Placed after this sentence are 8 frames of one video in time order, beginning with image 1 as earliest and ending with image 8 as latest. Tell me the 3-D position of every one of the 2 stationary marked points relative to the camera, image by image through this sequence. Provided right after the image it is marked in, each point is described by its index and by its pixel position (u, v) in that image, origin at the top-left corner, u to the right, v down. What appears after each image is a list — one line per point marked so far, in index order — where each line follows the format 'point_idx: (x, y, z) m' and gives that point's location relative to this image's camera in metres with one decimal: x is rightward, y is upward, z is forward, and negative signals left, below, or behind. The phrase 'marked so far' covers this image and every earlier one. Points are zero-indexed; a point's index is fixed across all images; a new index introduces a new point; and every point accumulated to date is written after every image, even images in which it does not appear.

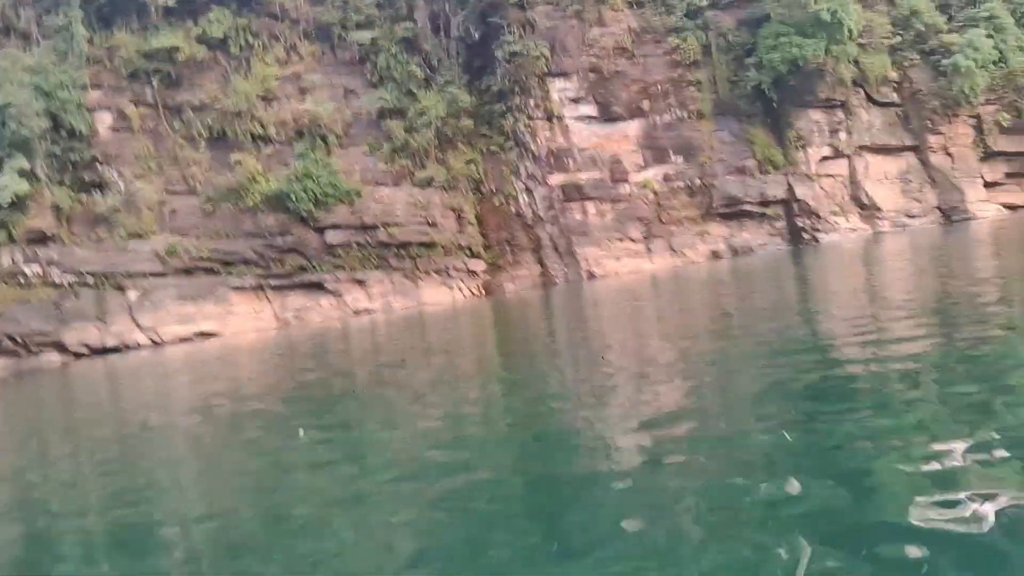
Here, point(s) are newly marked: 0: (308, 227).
0: (-4.2, +1.4, +16.2) m
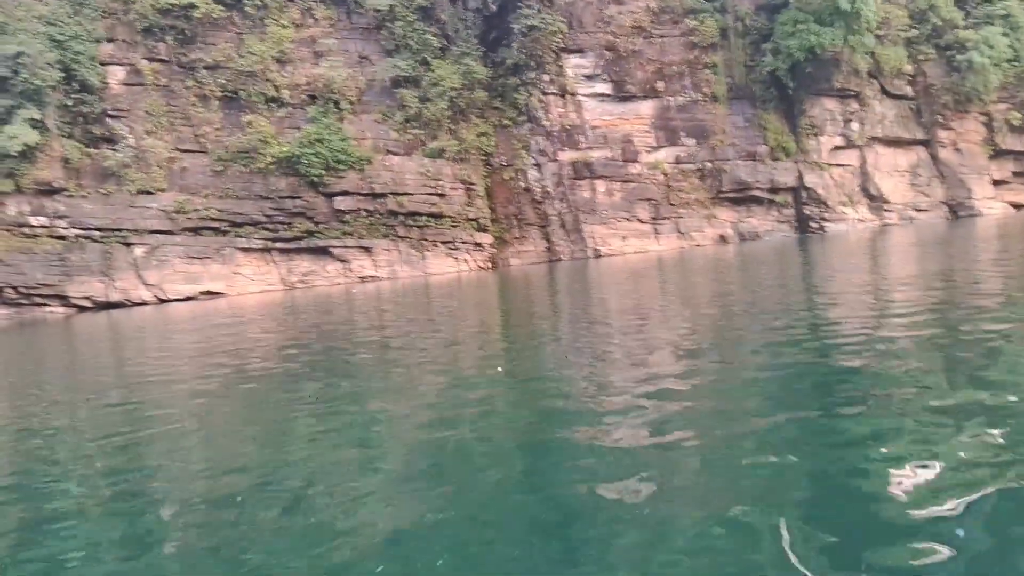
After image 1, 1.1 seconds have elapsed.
0: (-4.1, +2.1, +15.8) m
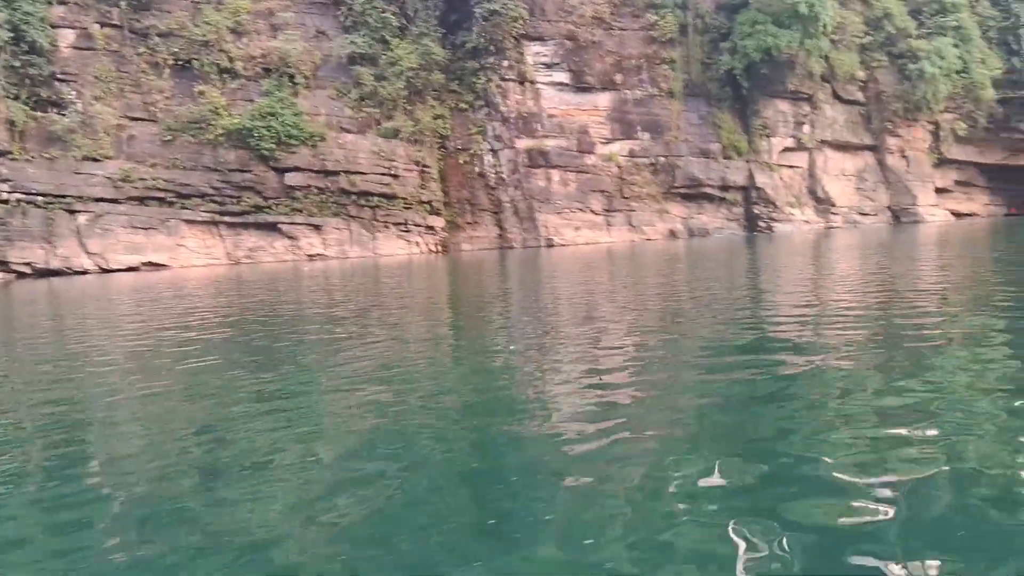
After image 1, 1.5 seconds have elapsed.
0: (-5.0, +2.6, +15.6) m
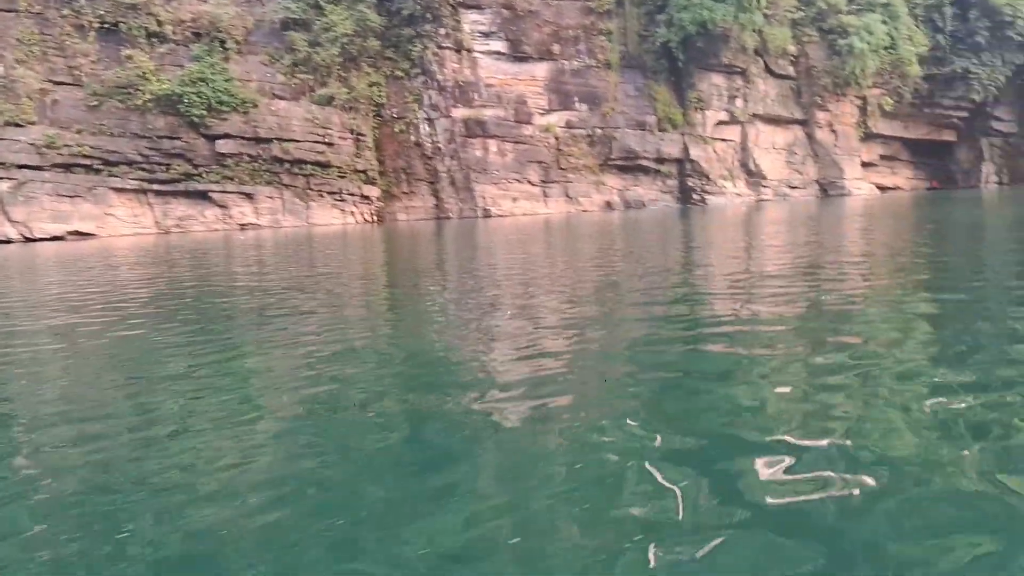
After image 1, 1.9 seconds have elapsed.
0: (-6.3, +3.2, +15.3) m
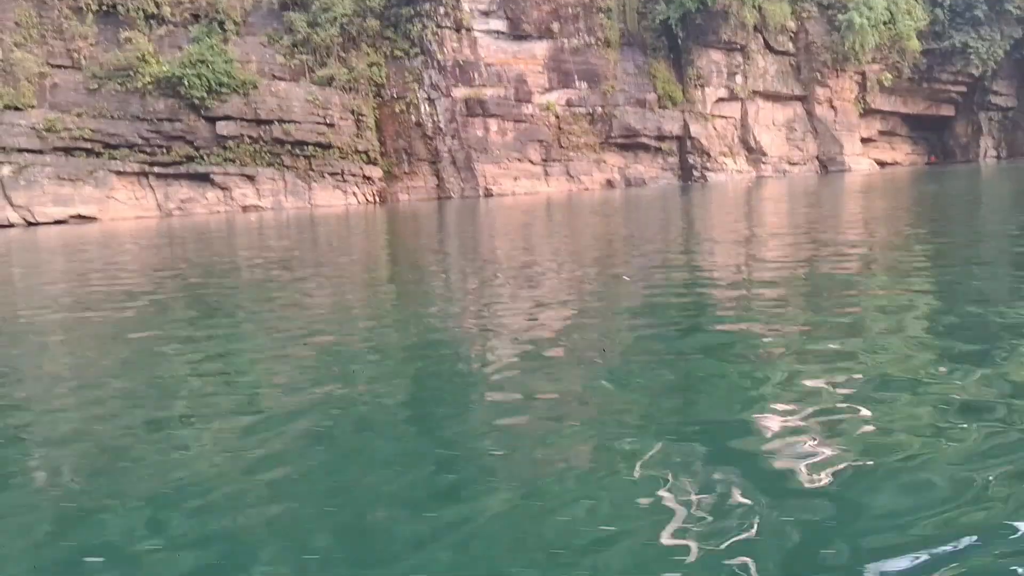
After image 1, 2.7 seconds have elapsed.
0: (-6.3, +3.5, +15.3) m
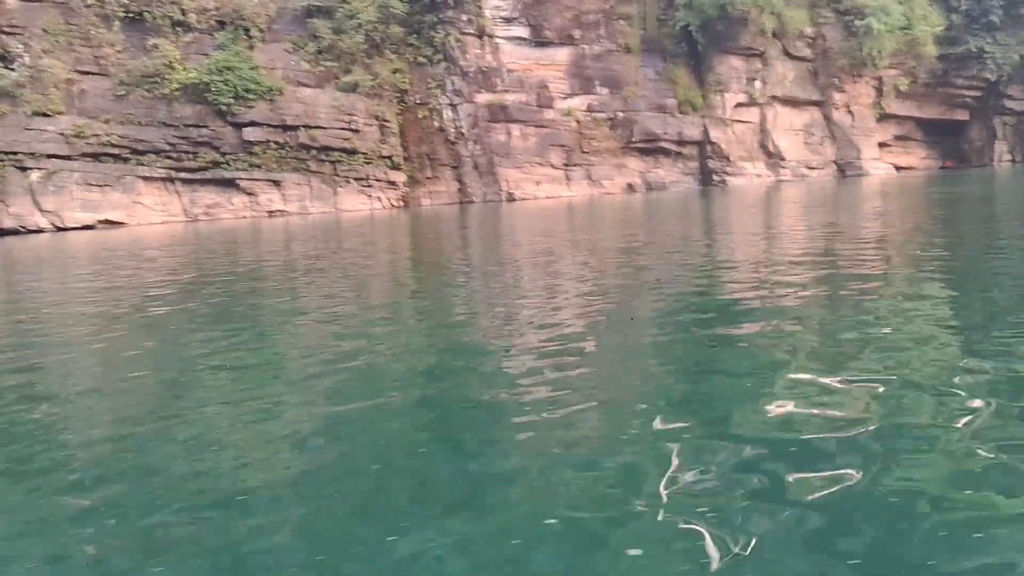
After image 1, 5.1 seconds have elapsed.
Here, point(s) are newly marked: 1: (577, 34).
0: (-5.9, +3.4, +15.5) m
1: (+1.5, +6.5, +19.2) m
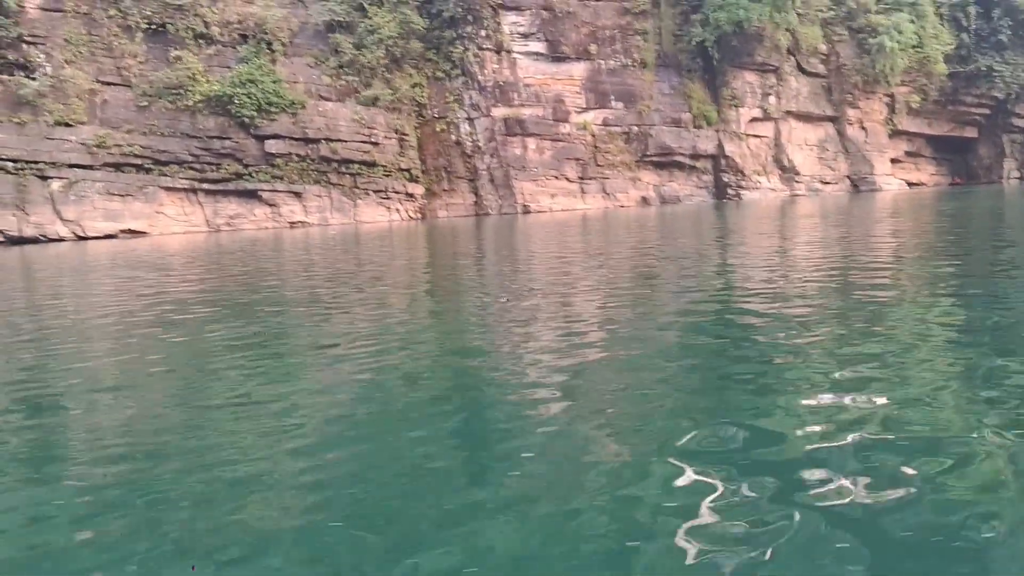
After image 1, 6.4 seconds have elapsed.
0: (-5.5, +3.2, +15.6) m
1: (+1.8, +6.2, +19.4) m
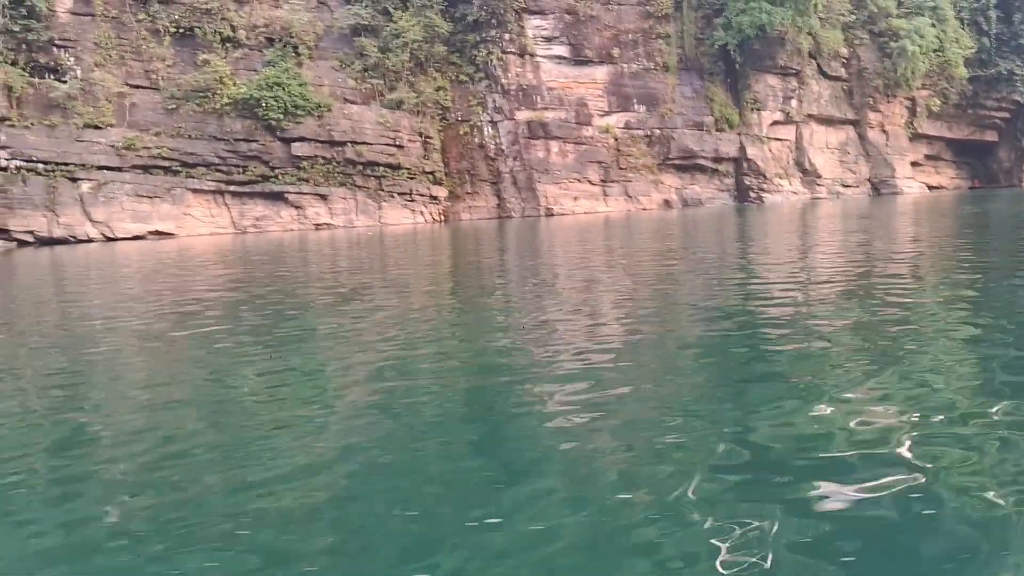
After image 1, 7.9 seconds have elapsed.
0: (-5.1, +3.2, +15.7) m
1: (+2.3, +6.2, +19.5) m
